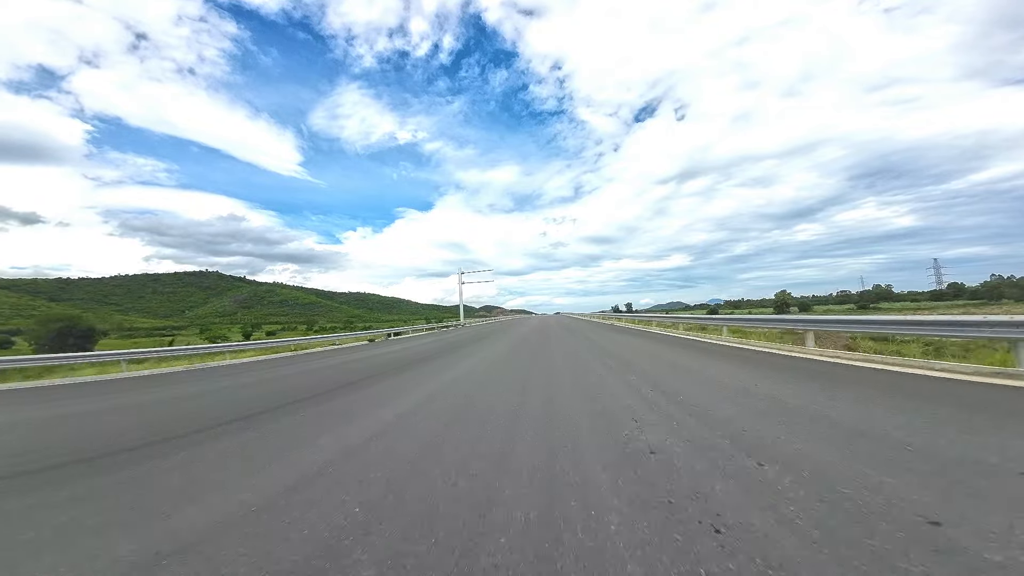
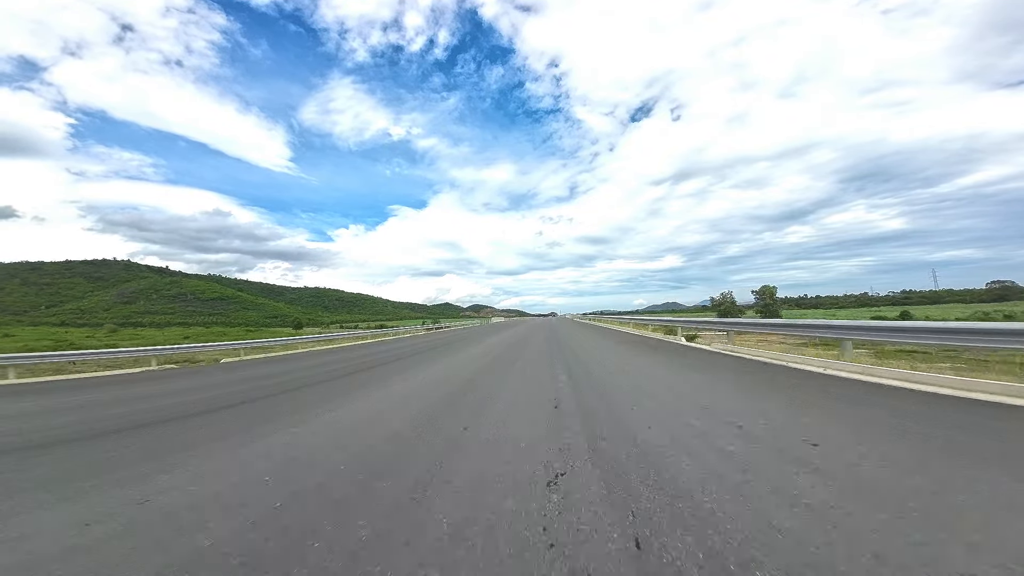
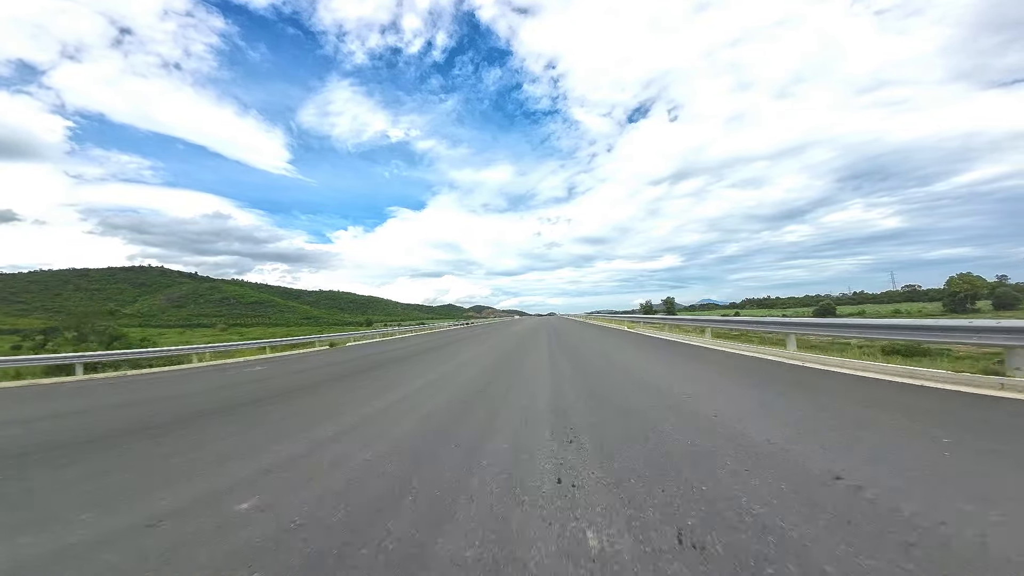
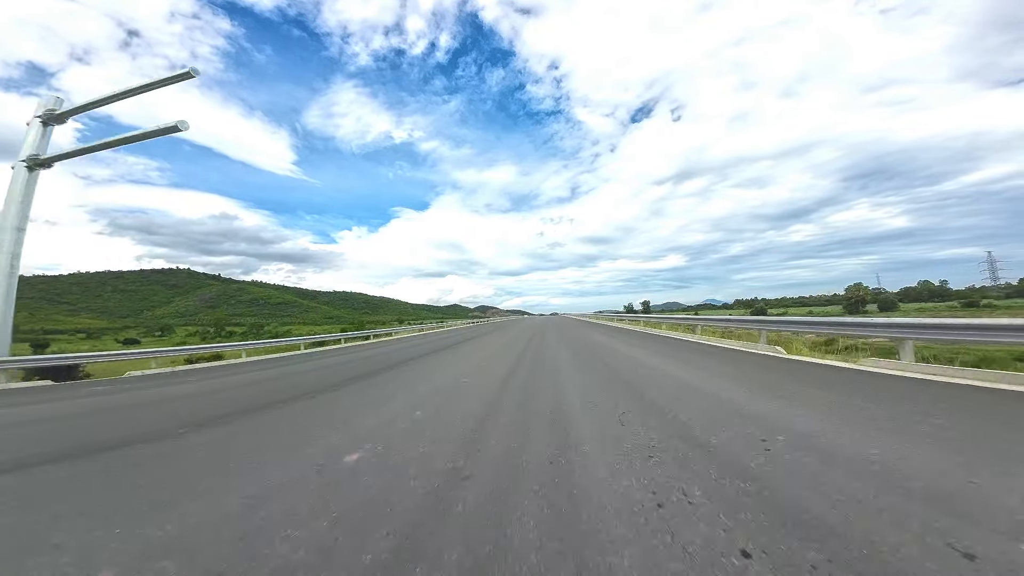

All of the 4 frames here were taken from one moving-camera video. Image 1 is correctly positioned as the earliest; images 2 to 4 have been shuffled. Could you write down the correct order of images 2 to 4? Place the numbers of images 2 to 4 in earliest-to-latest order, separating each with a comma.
4, 3, 2
